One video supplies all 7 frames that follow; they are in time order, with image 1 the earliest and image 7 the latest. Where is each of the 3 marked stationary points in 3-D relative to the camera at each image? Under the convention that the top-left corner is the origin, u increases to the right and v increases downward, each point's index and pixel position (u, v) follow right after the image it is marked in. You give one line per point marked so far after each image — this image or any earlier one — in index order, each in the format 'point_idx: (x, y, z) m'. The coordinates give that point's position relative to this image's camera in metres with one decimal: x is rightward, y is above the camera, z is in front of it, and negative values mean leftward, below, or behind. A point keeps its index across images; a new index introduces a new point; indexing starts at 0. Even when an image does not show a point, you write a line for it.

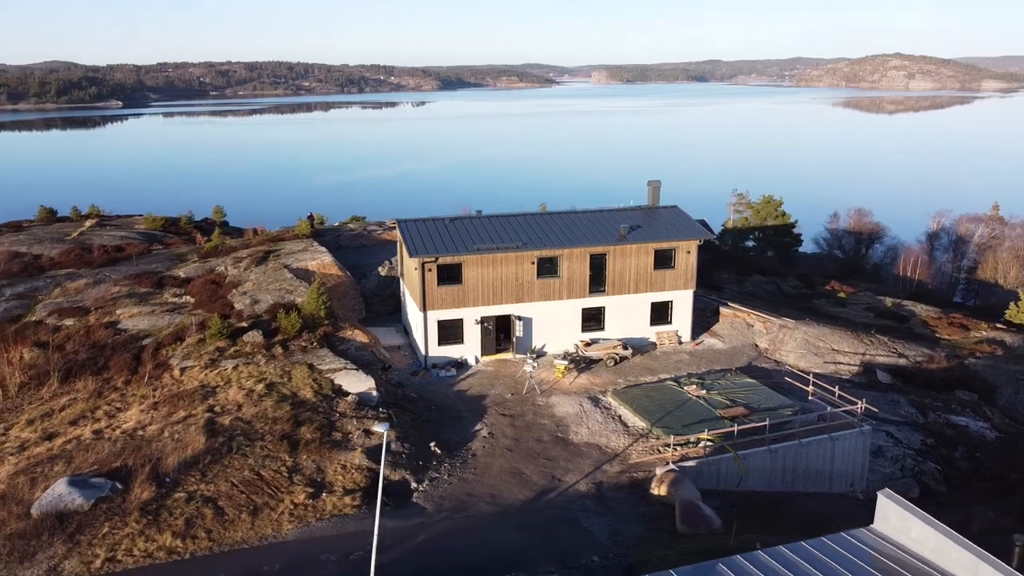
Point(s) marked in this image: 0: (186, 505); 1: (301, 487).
0: (-7.4, -4.9, +18.5) m
1: (-5.1, -4.8, +19.5) m
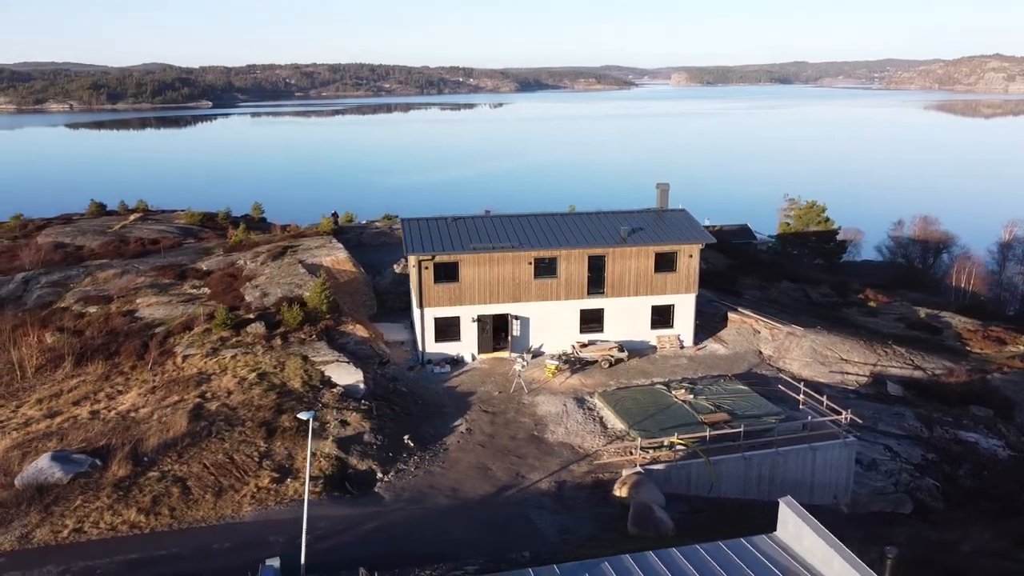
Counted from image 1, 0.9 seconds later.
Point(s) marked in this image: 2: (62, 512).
0: (-8.6, -4.7, +19.6) m
1: (-6.2, -4.6, +20.4) m
2: (-10.2, -5.1, +18.4) m
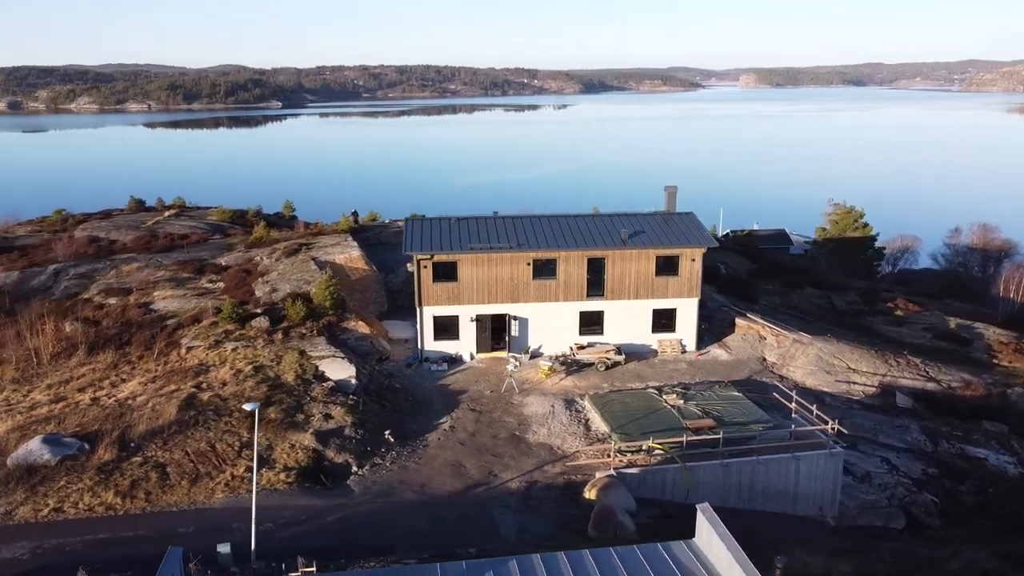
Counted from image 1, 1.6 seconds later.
0: (-9.4, -4.5, +20.4) m
1: (-7.0, -4.5, +21.1) m
2: (-11.1, -4.9, +19.4) m
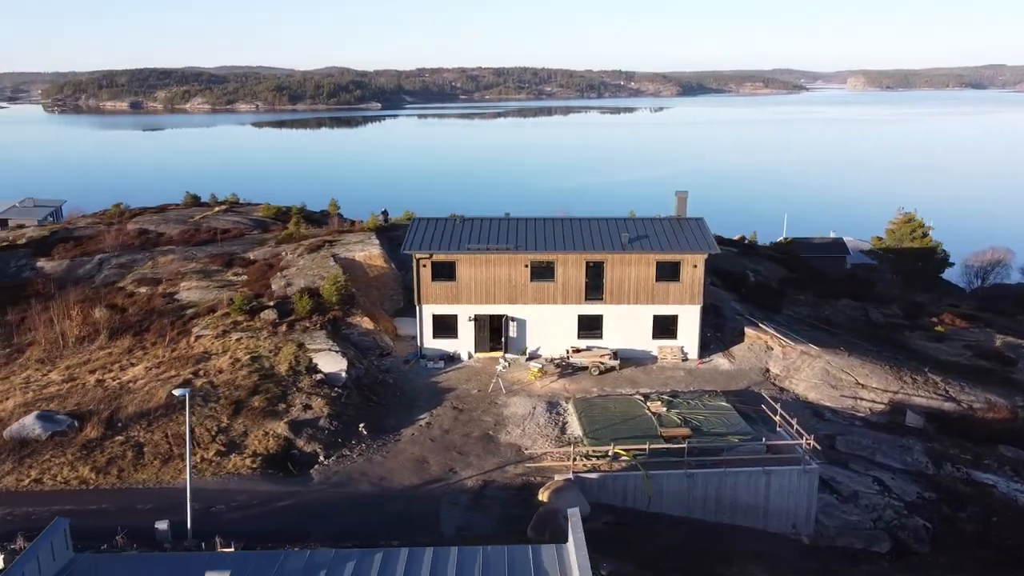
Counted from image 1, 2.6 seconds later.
0: (-10.6, -4.3, +21.8) m
1: (-8.0, -4.3, +22.1) m
2: (-12.4, -4.5, +20.9) m
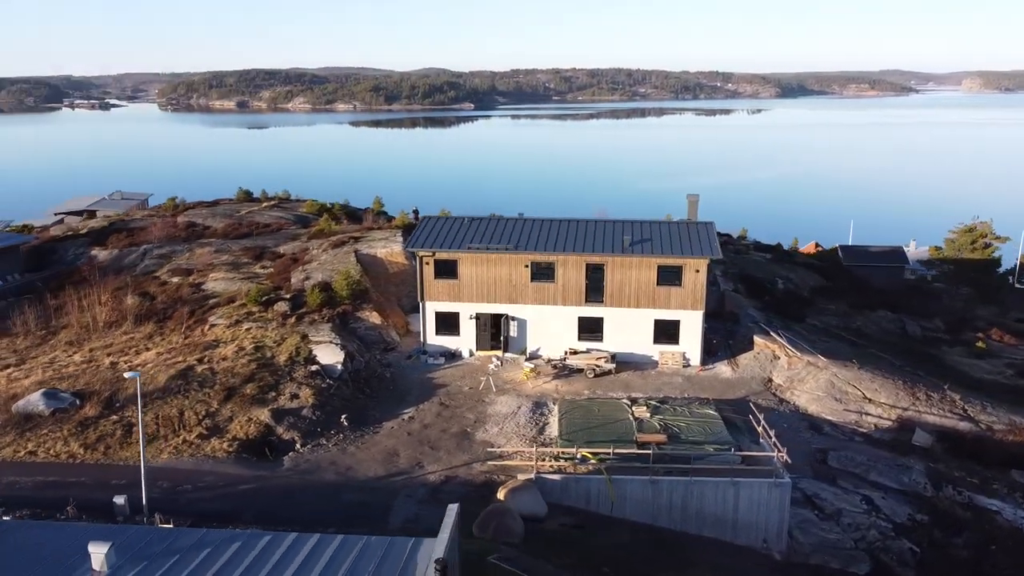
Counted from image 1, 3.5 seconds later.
0: (-11.5, -3.9, +23.1) m
1: (-8.9, -4.0, +23.2) m
2: (-13.4, -4.1, +22.5) m
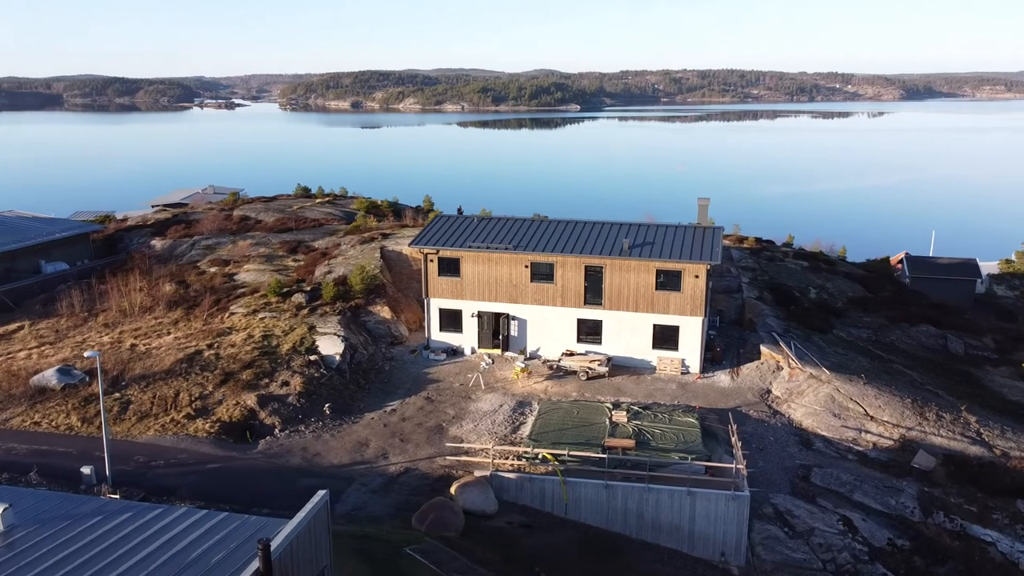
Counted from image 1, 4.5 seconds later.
0: (-12.3, -3.5, +24.9) m
1: (-9.8, -3.7, +24.6) m
2: (-14.3, -3.6, +24.5) m
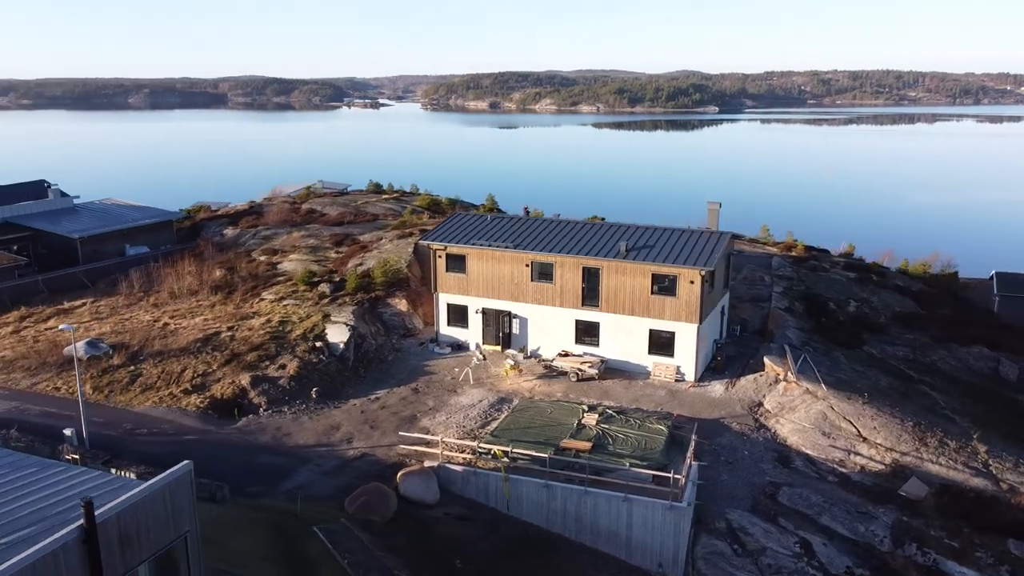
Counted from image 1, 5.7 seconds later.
0: (-13.0, -2.9, +27.2) m
1: (-10.6, -3.2, +26.6) m
2: (-15.1, -2.9, +27.2) m
